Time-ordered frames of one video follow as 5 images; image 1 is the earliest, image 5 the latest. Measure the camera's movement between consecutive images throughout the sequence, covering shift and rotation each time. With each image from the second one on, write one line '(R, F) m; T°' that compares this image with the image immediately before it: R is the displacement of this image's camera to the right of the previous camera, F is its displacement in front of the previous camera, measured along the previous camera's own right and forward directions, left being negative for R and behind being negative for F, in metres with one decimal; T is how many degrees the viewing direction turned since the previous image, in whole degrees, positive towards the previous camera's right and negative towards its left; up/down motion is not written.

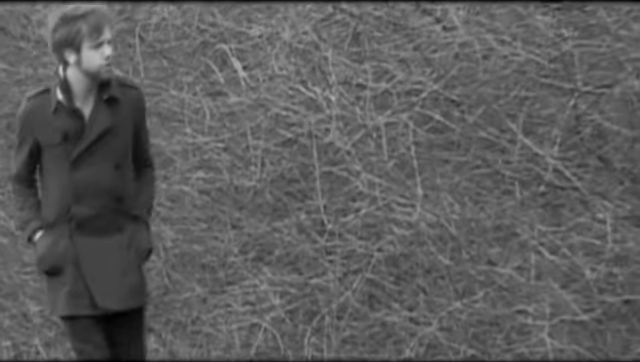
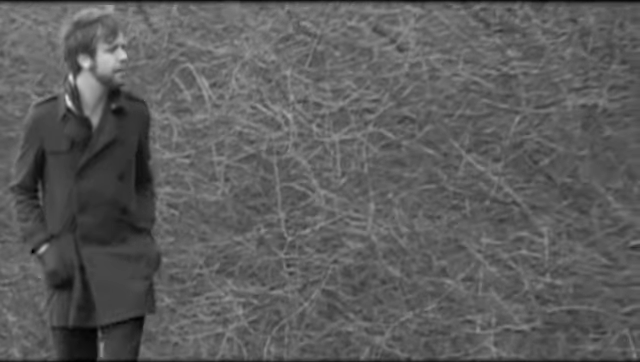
(+2.2, +0.2) m; -20°
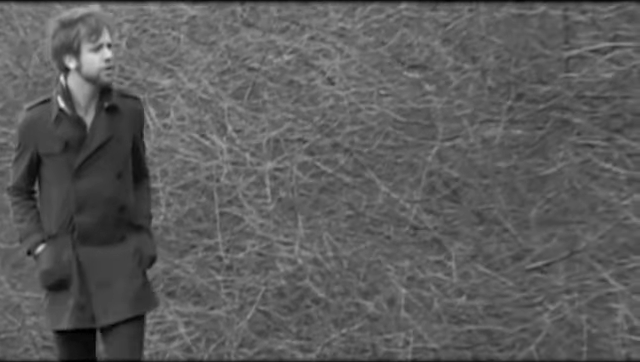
(+0.7, -0.3) m; -5°
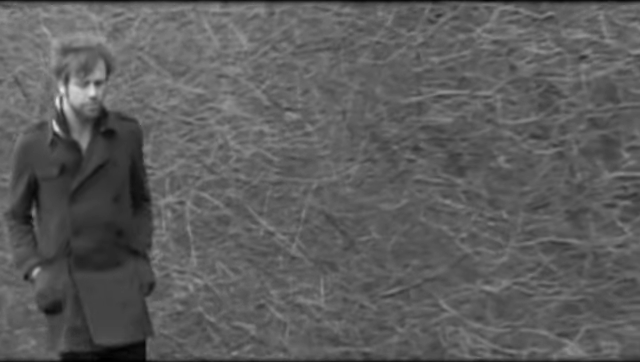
(+0.6, -0.5) m; -2°
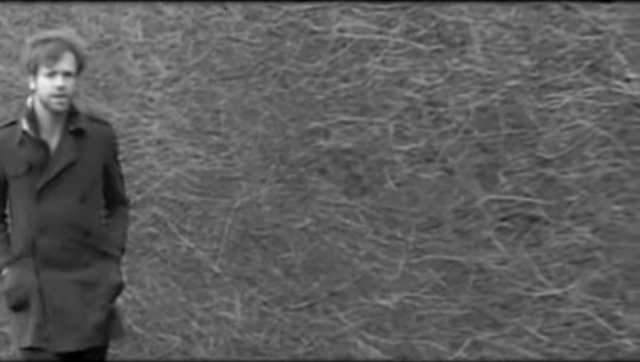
(+0.3, -0.4) m; 0°
